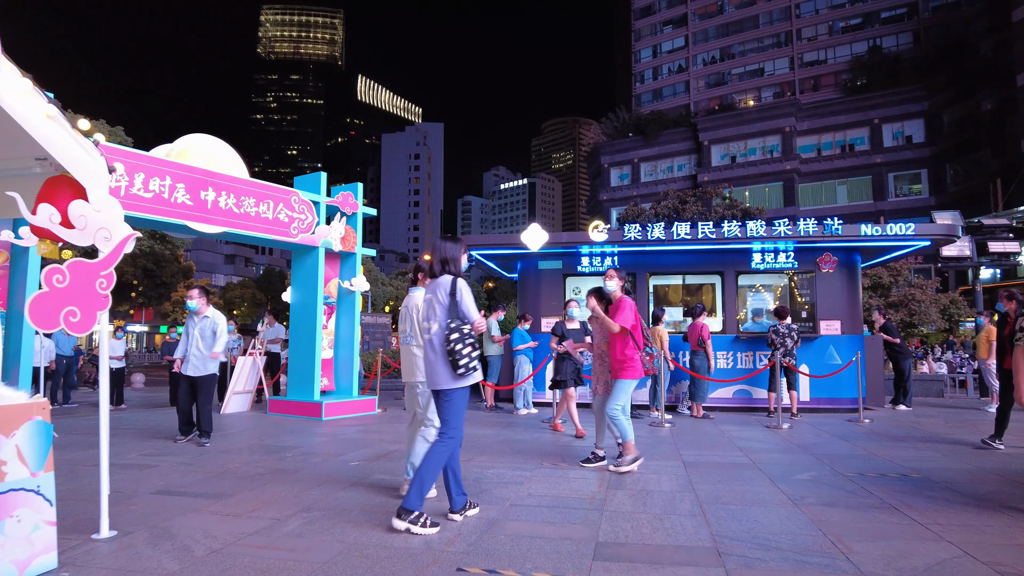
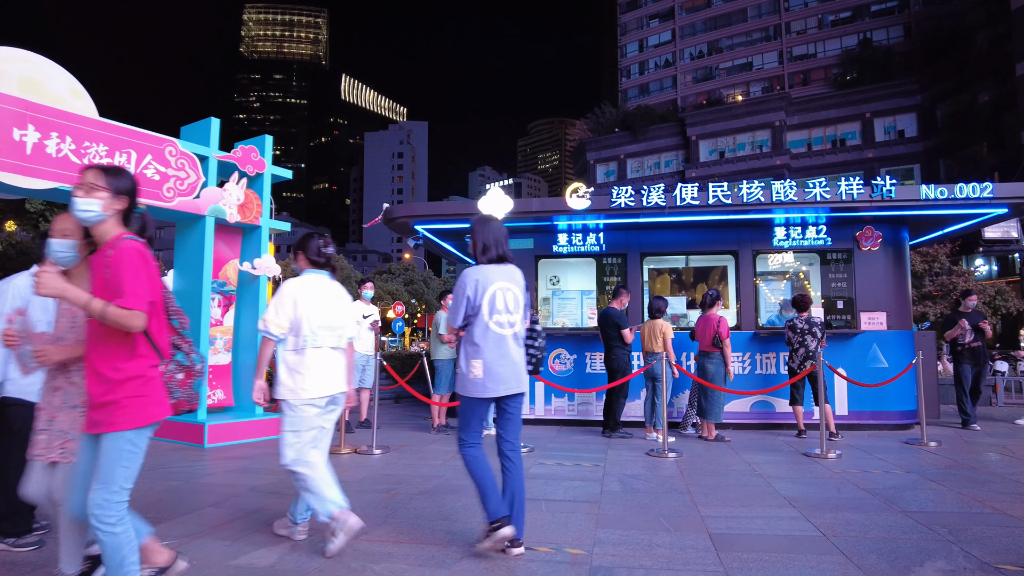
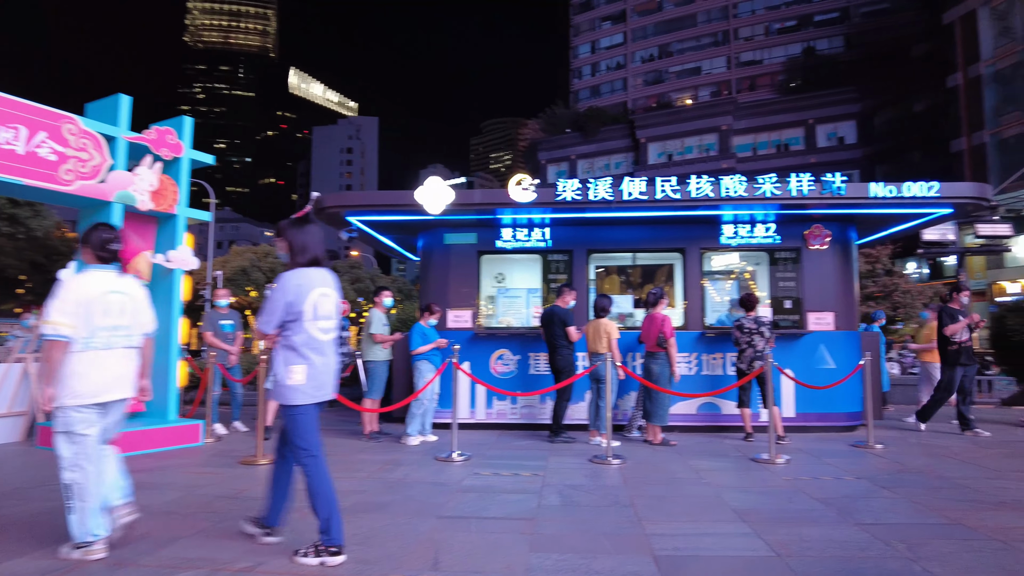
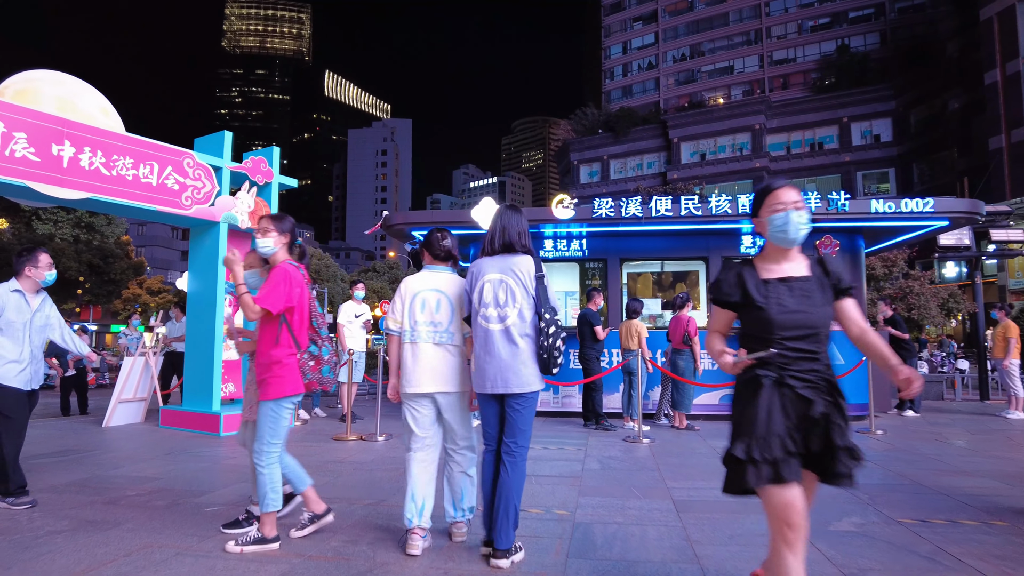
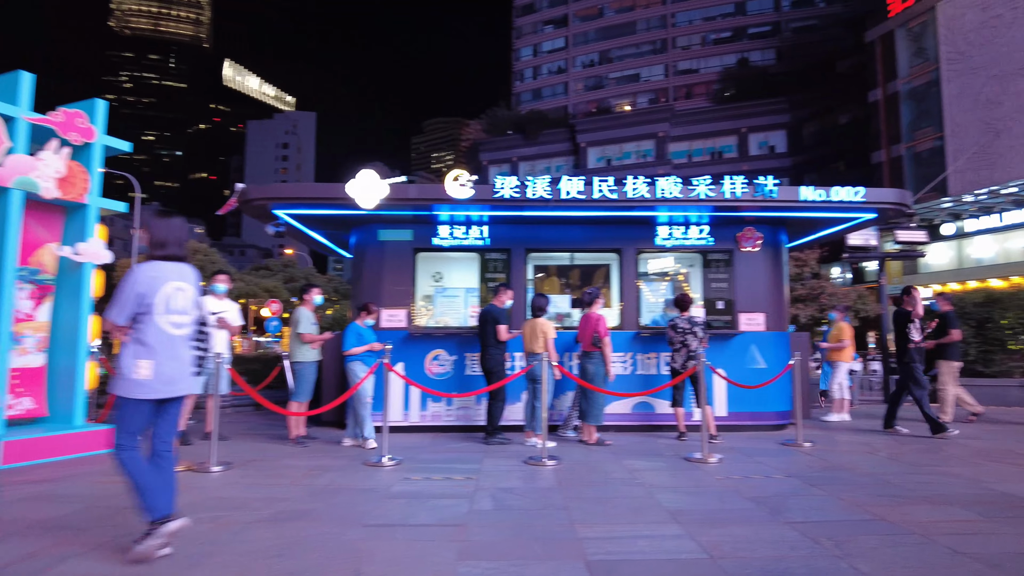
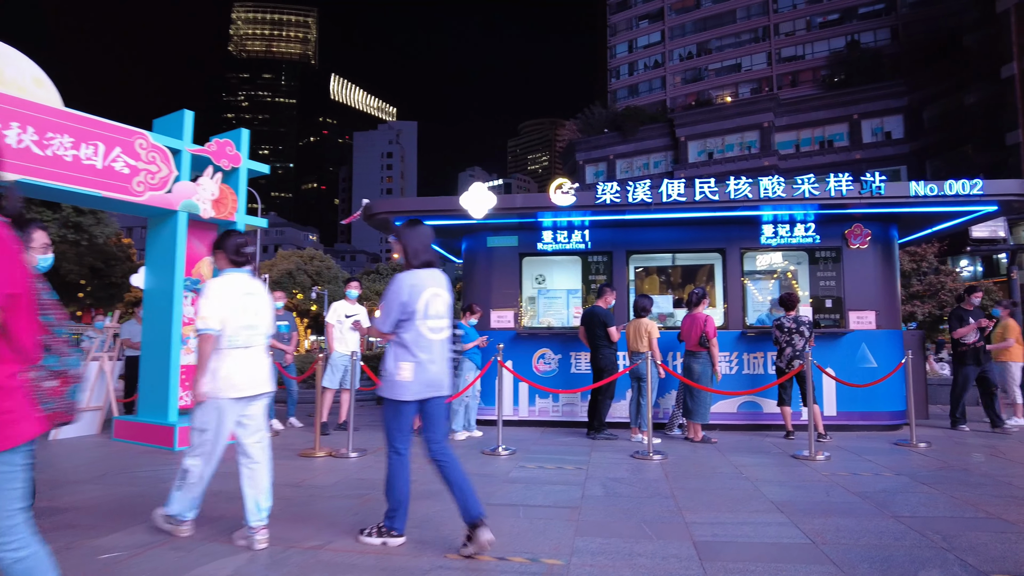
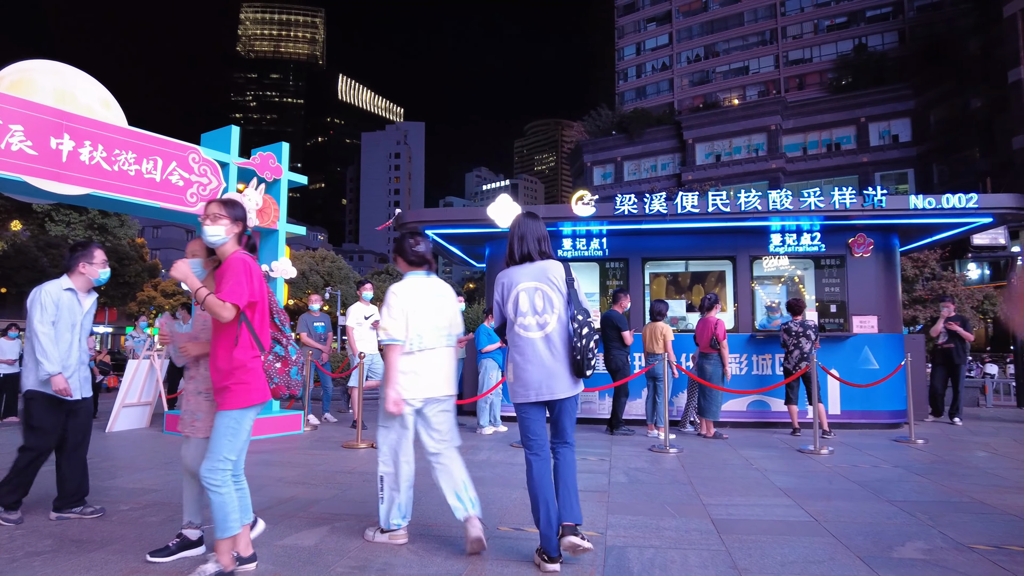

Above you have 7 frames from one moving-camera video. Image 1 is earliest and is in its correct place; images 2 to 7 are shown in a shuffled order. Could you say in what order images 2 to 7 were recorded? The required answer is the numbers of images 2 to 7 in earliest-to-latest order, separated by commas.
4, 7, 2, 6, 3, 5
